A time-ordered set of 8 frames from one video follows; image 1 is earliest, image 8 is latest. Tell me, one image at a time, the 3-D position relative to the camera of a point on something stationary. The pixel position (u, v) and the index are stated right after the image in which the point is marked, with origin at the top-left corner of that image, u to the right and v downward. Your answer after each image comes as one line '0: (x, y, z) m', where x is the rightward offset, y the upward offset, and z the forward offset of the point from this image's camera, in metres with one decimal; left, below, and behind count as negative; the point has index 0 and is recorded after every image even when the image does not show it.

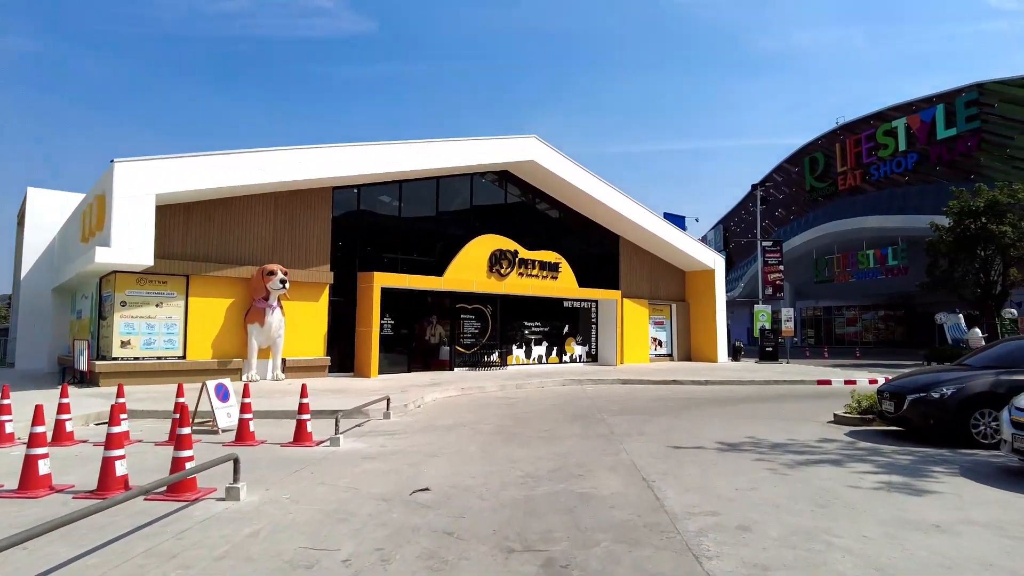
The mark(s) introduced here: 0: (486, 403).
0: (-0.5, -2.5, +13.8) m
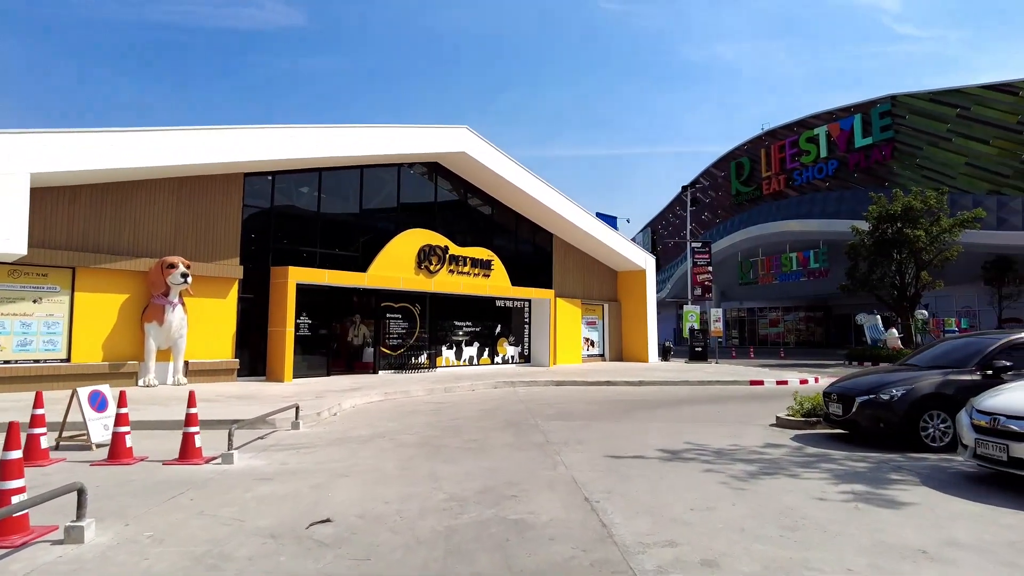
0: (-2.0, -2.4, +12.7) m
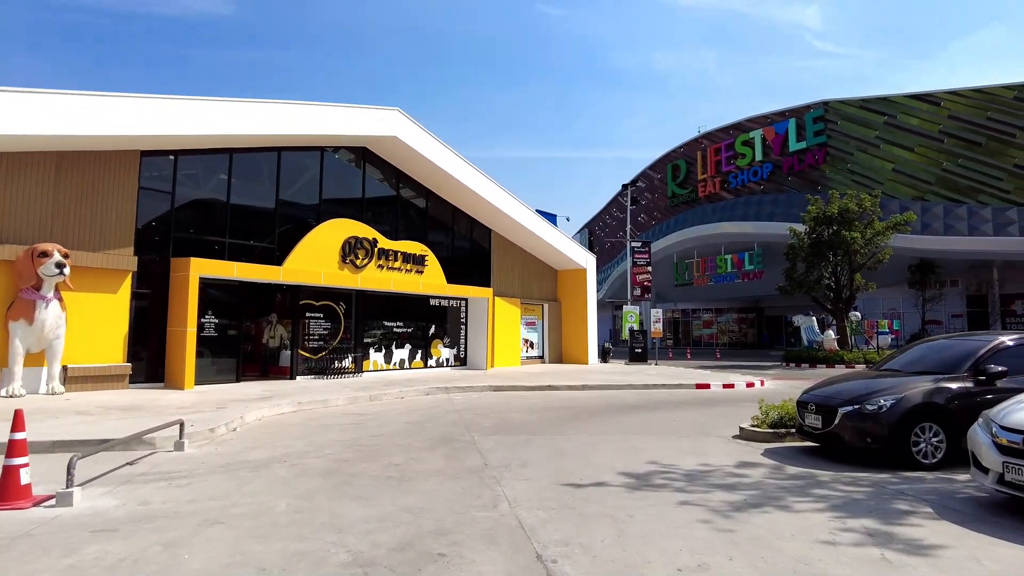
0: (-3.1, -2.3, +11.0) m
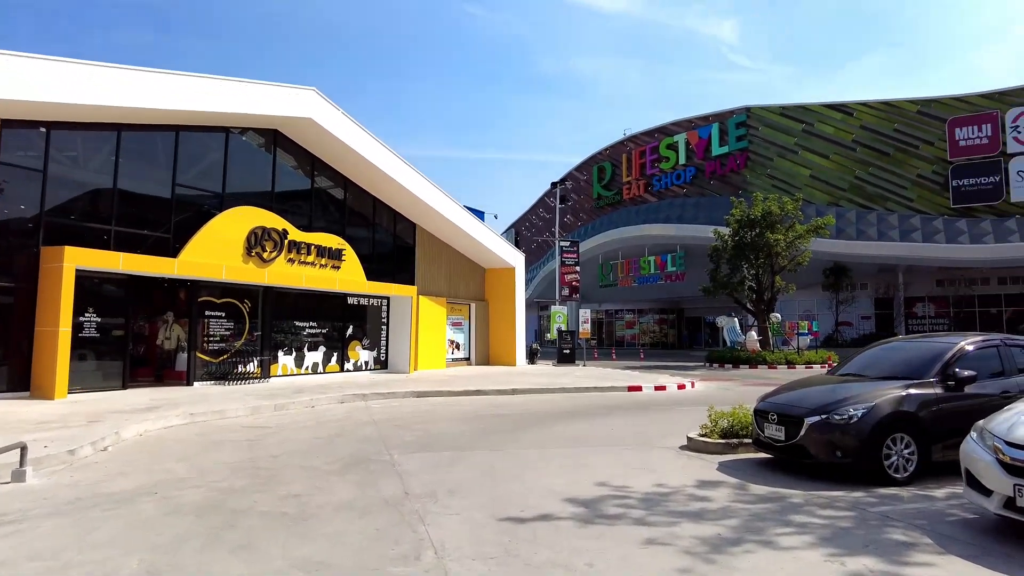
0: (-4.2, -2.2, +9.4) m
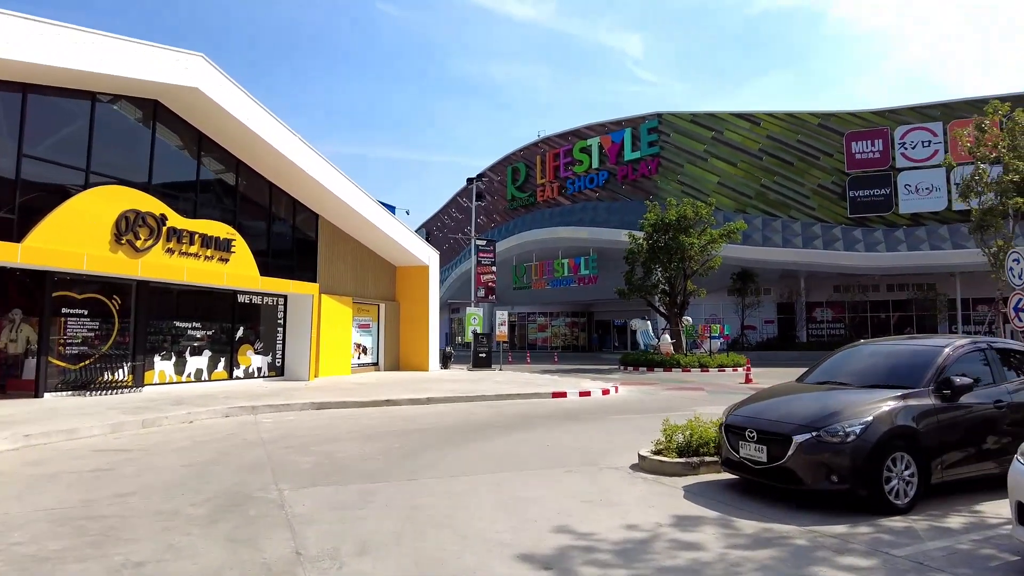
0: (-5.1, -2.0, +7.3) m
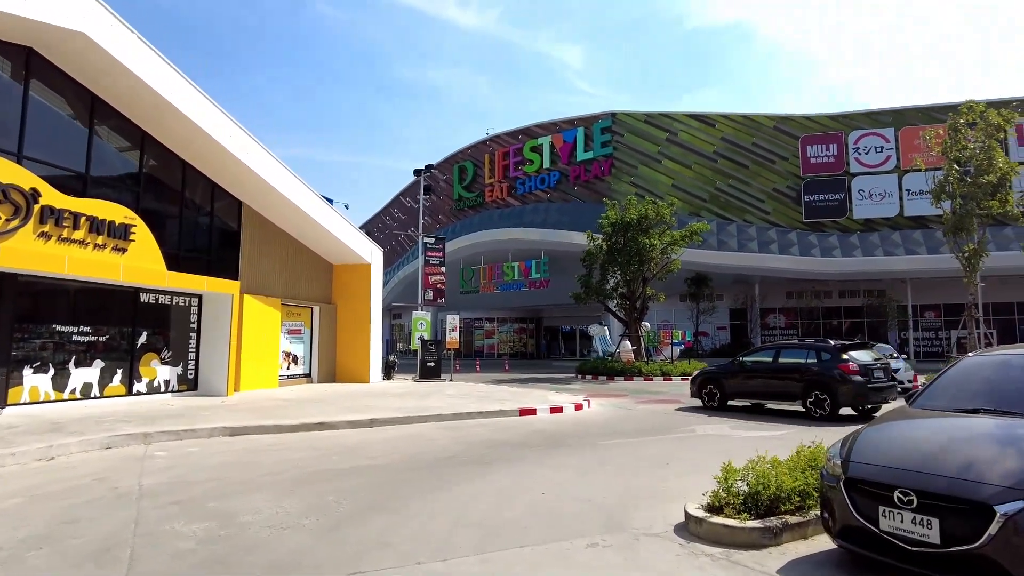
0: (-5.1, -1.9, +4.4) m
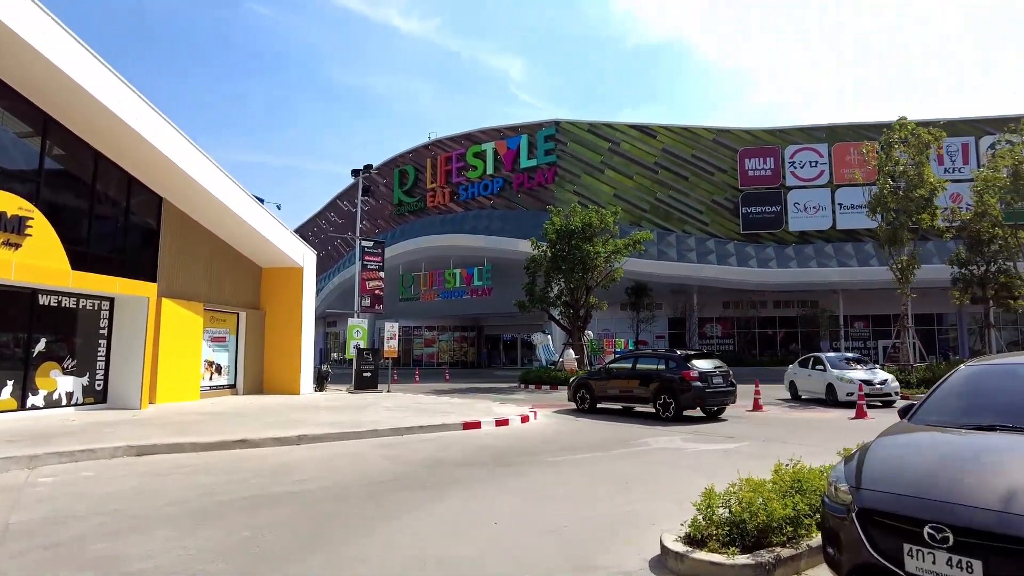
0: (-5.3, -1.8, +3.1) m
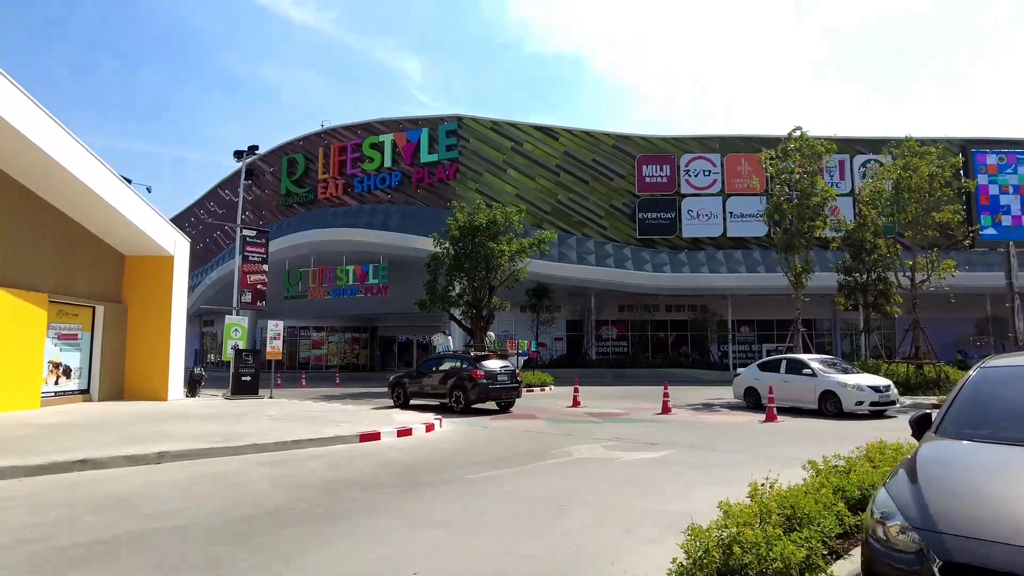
0: (-5.3, -1.5, +1.0) m
